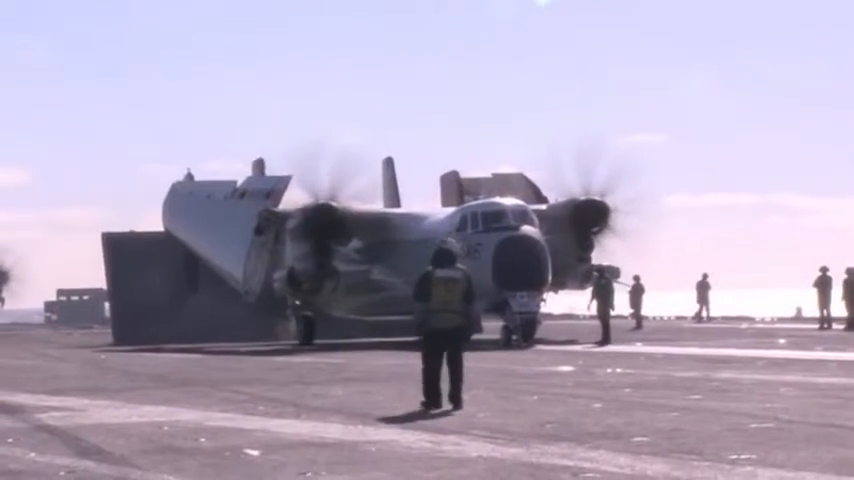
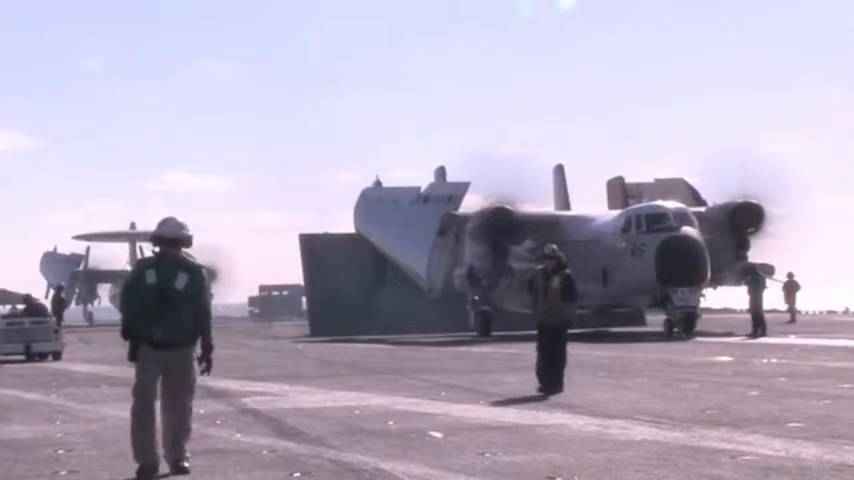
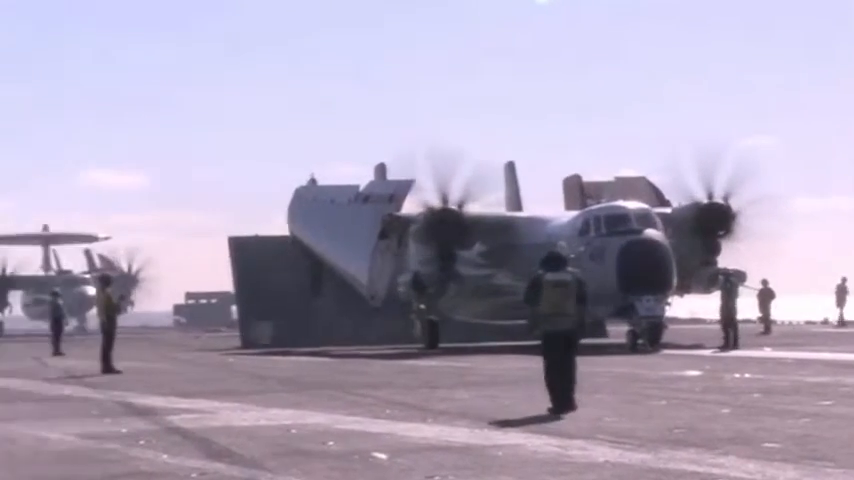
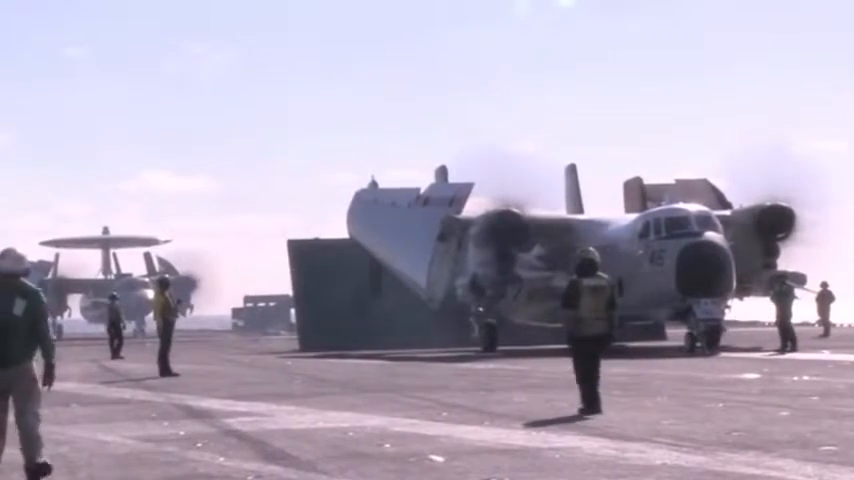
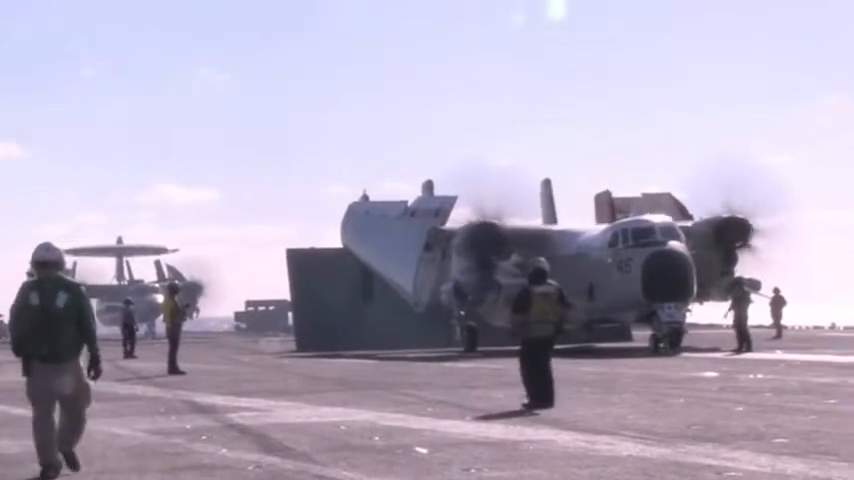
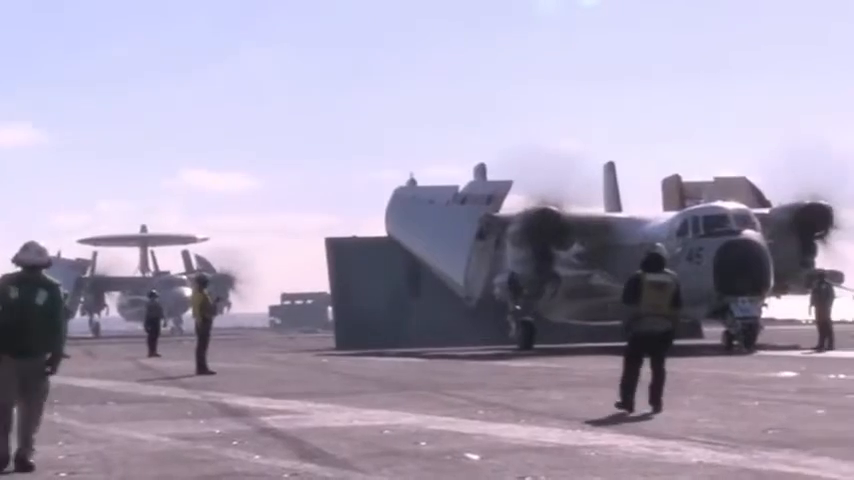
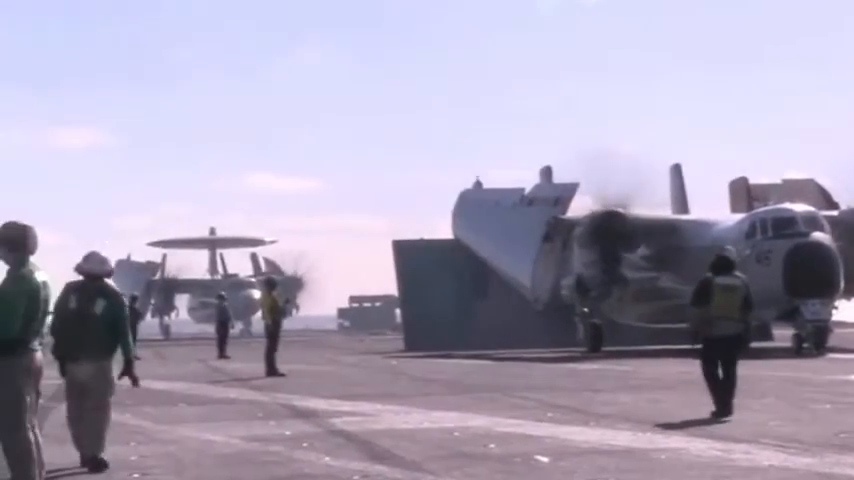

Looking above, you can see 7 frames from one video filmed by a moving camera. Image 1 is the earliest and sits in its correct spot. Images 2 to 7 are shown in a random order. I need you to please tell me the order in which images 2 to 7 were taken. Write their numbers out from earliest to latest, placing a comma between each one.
3, 7, 6, 4, 5, 2
